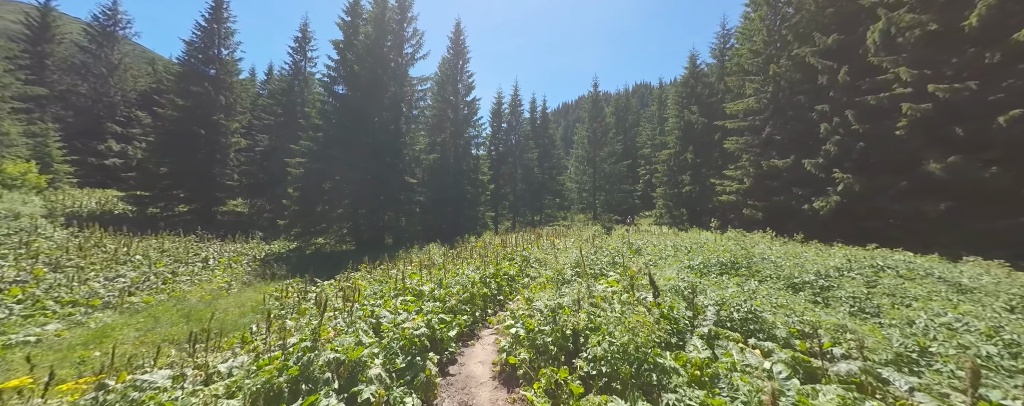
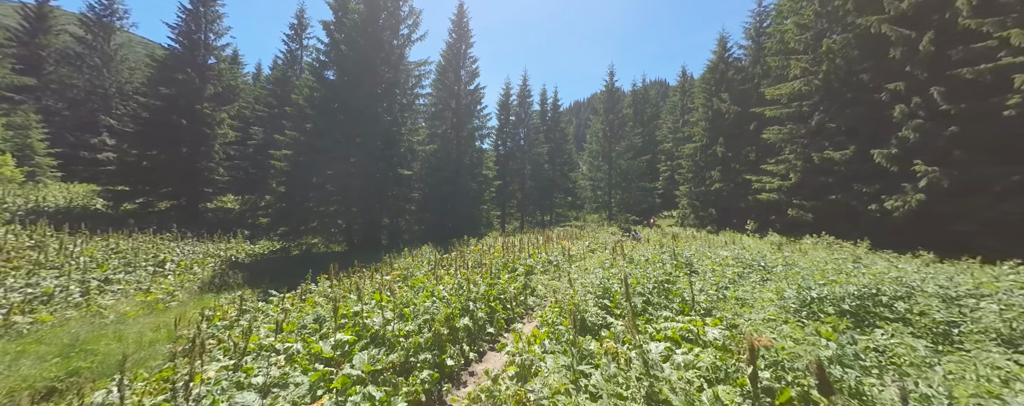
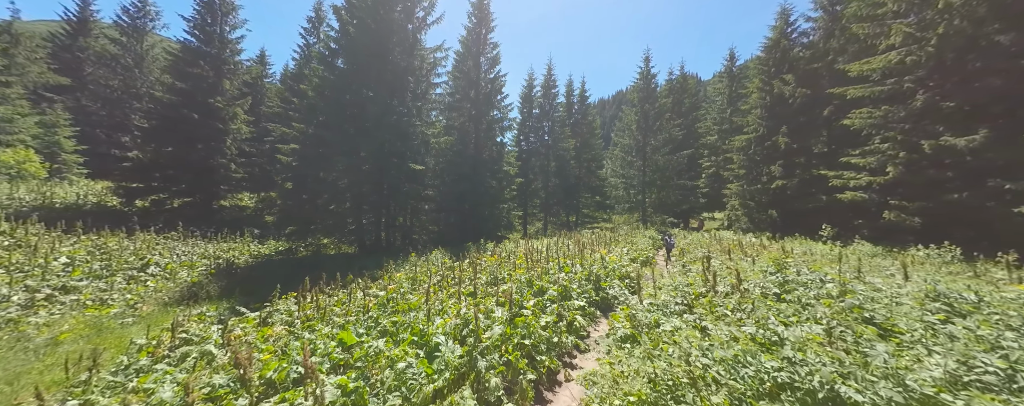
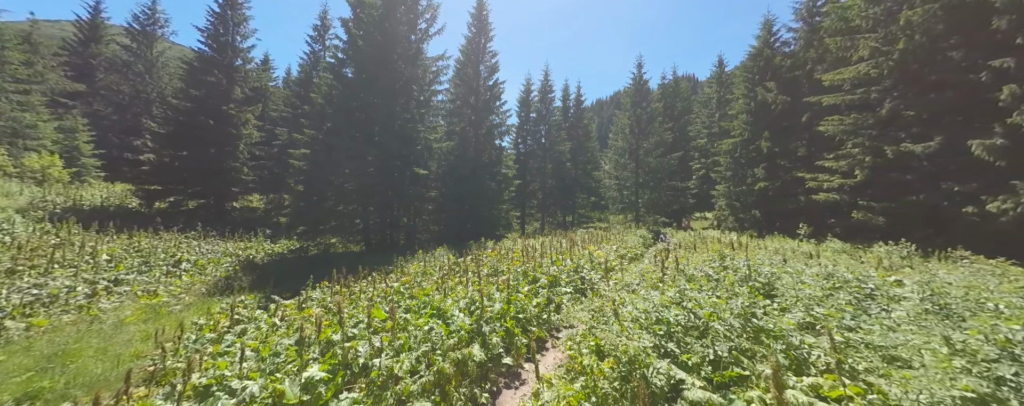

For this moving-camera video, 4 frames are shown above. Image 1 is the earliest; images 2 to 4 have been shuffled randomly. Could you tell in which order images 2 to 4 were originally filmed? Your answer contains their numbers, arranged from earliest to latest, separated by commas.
2, 4, 3
